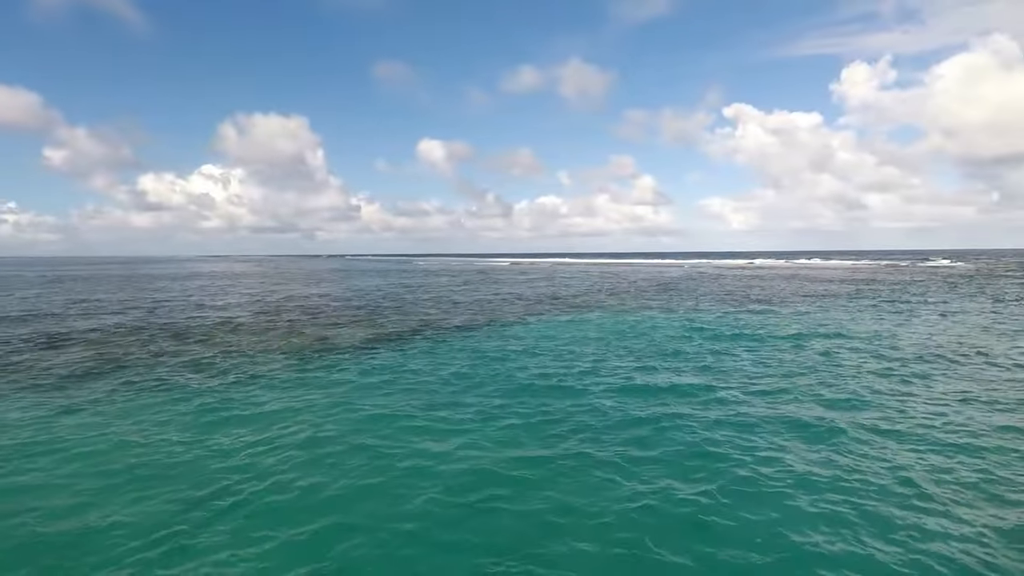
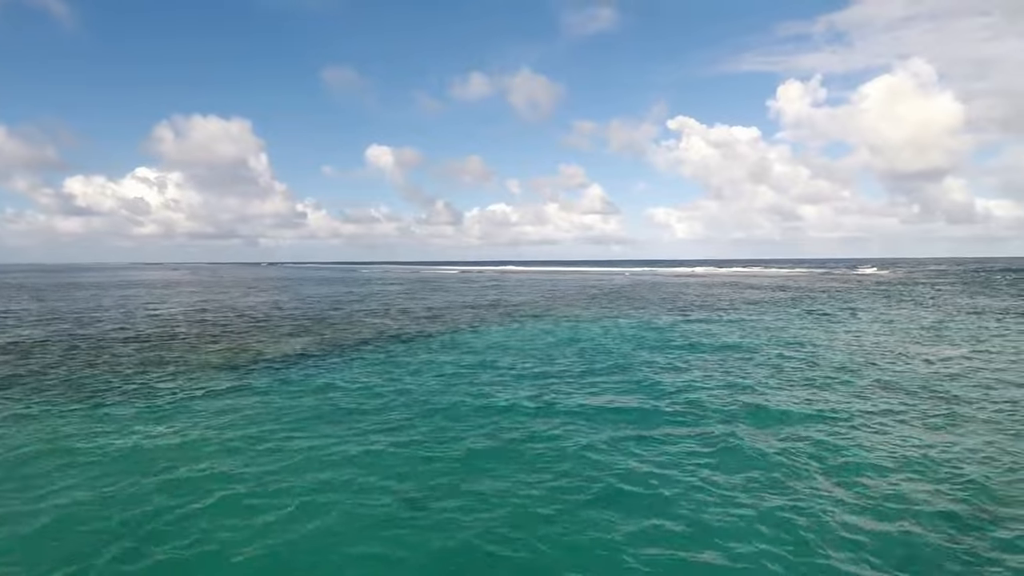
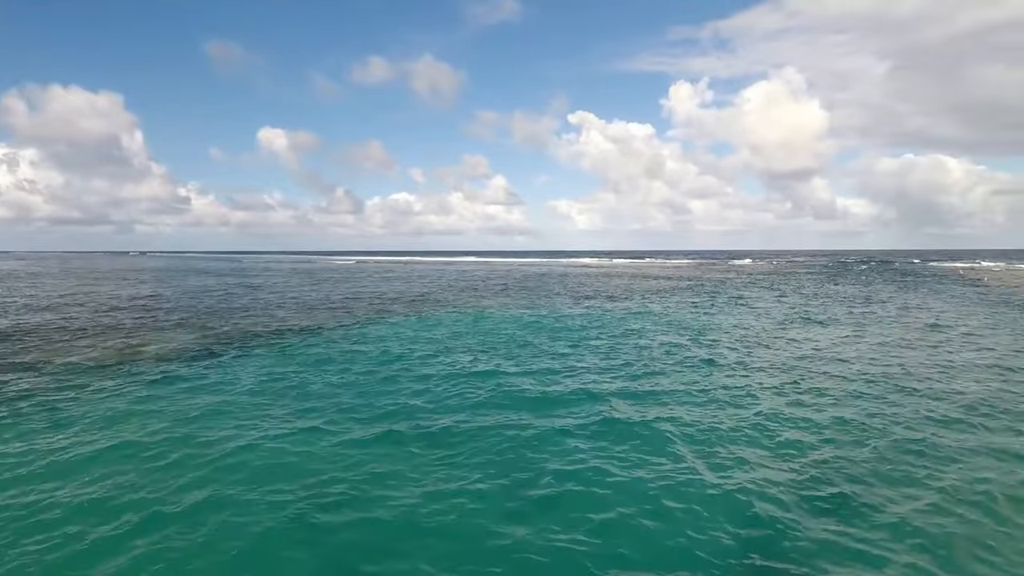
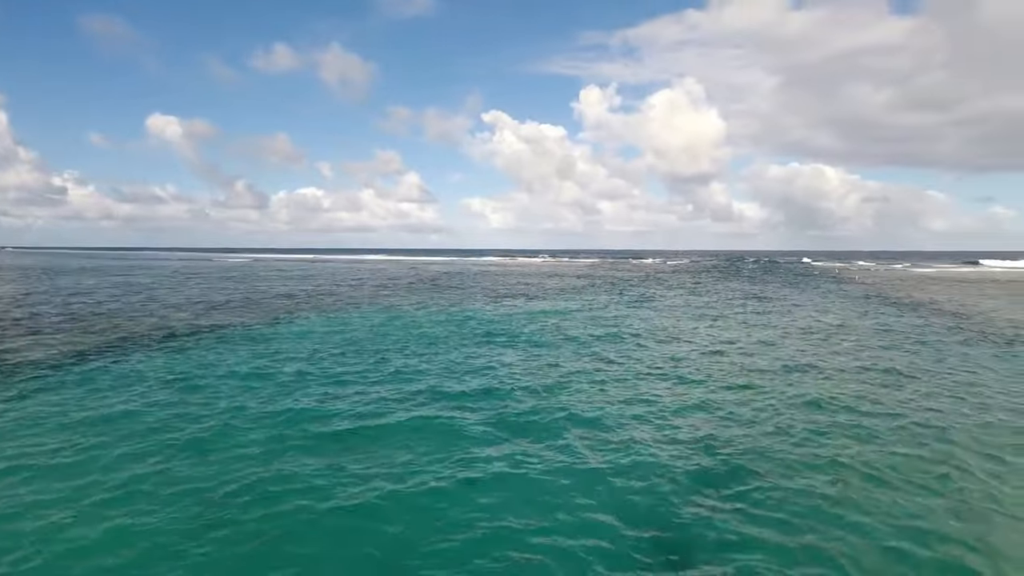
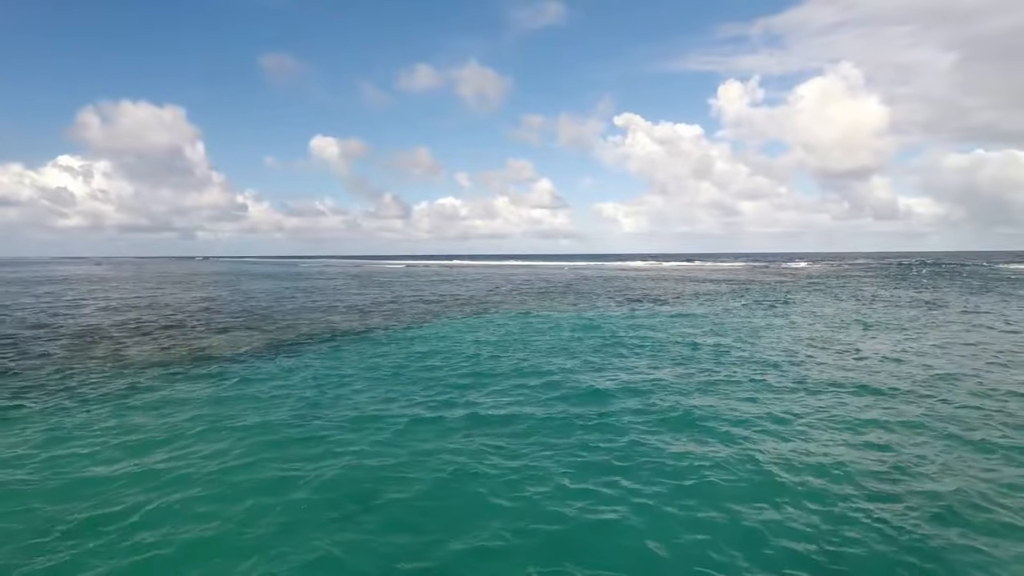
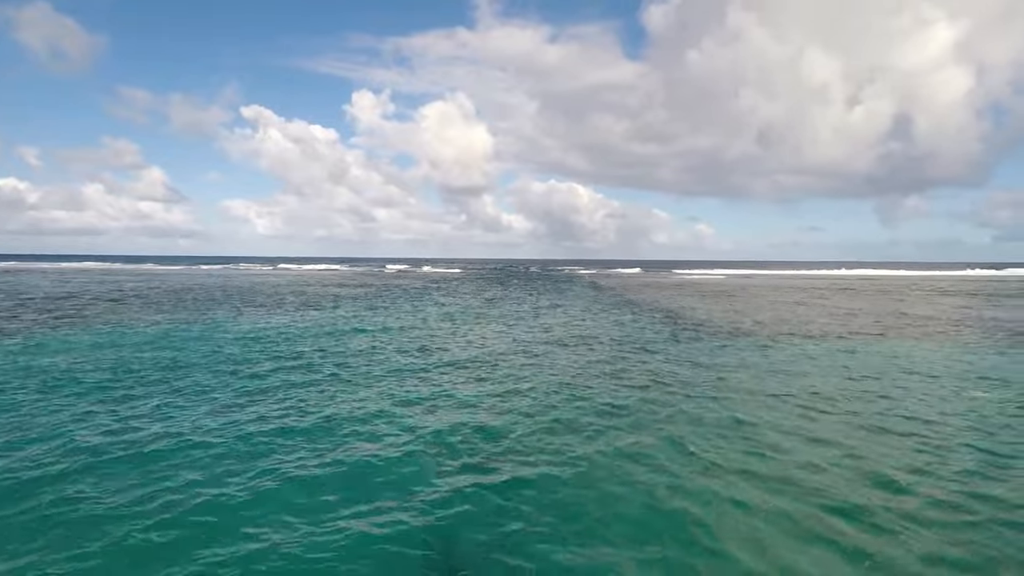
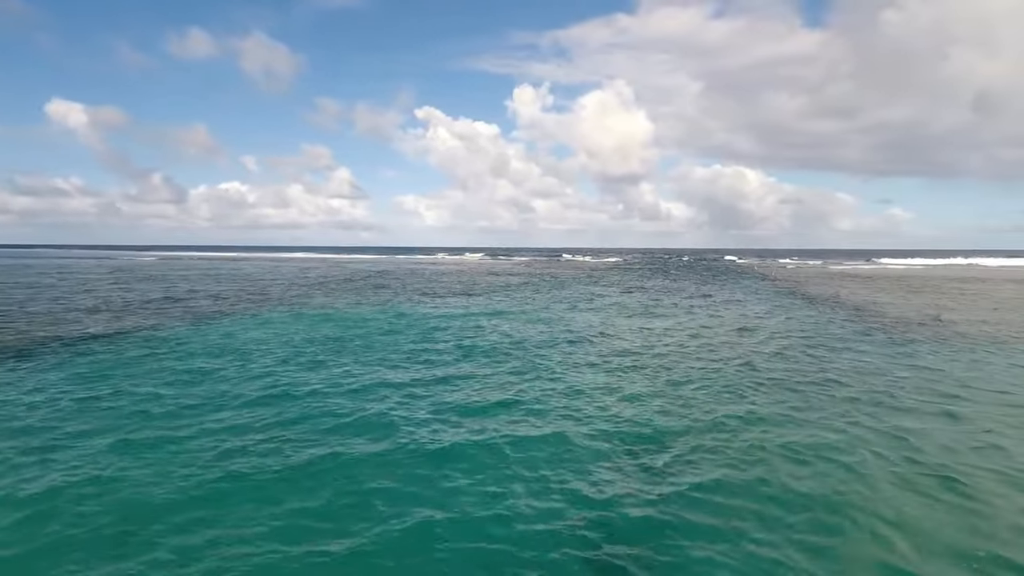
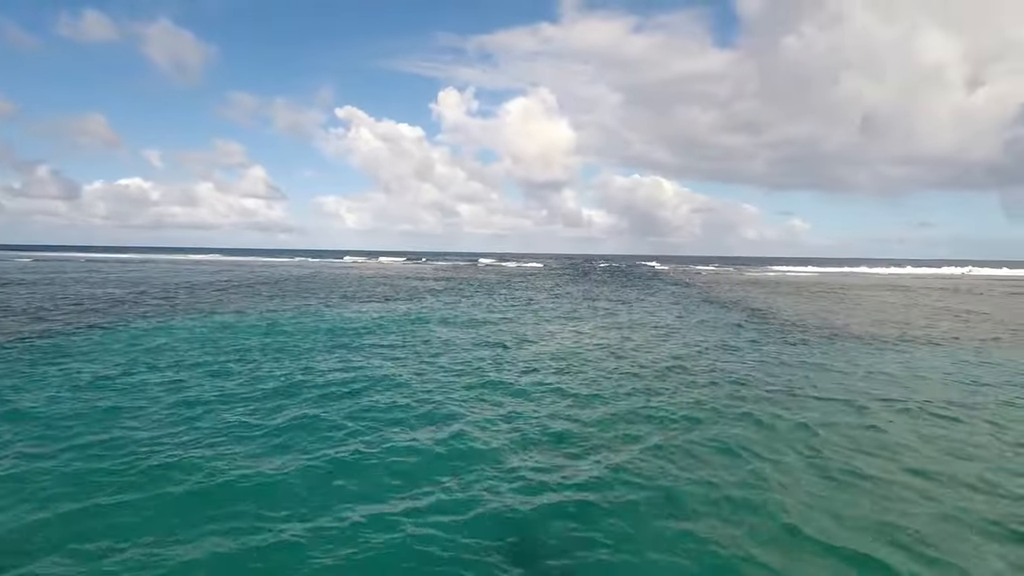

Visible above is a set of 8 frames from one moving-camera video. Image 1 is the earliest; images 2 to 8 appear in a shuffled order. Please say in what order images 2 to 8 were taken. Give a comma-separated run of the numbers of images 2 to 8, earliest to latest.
2, 5, 3, 4, 7, 8, 6
